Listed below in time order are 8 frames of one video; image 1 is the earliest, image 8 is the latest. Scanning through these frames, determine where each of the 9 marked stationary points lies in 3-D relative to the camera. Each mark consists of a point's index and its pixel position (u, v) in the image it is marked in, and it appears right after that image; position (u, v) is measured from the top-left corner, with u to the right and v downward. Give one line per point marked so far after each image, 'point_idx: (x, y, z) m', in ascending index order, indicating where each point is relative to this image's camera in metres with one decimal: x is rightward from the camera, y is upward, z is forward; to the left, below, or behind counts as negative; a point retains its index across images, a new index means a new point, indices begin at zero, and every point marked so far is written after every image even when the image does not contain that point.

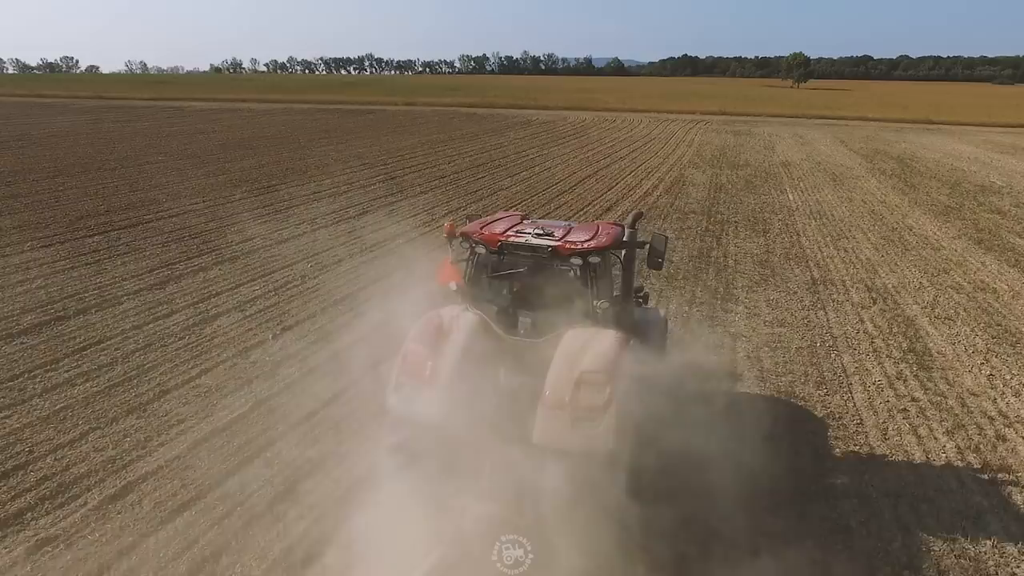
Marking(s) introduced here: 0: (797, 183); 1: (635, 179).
0: (+6.6, +2.4, +16.6) m
1: (+2.8, +2.5, +16.3) m
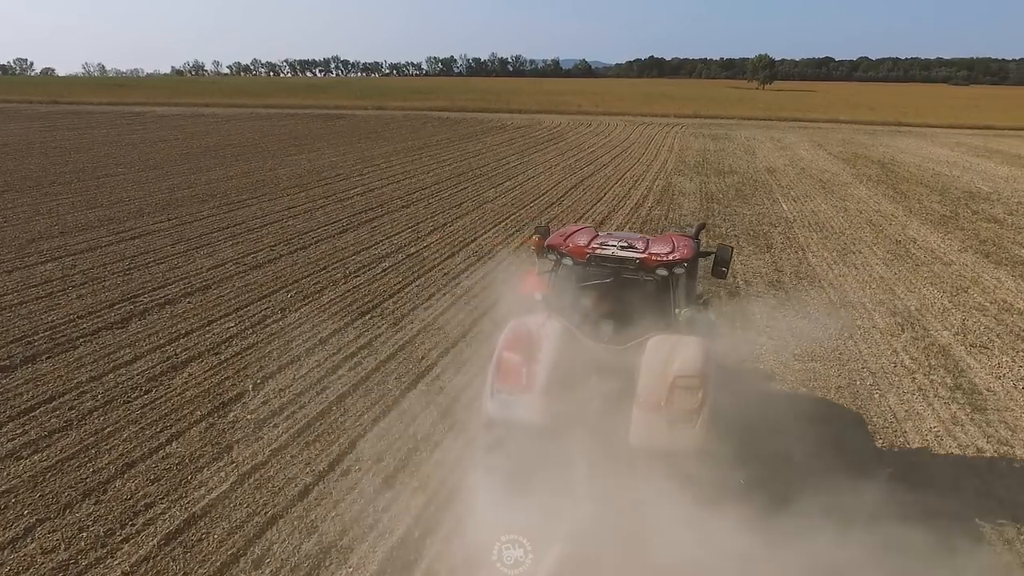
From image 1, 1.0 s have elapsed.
0: (+6.2, +2.2, +16.2) m
1: (+2.5, +2.2, +15.8) m
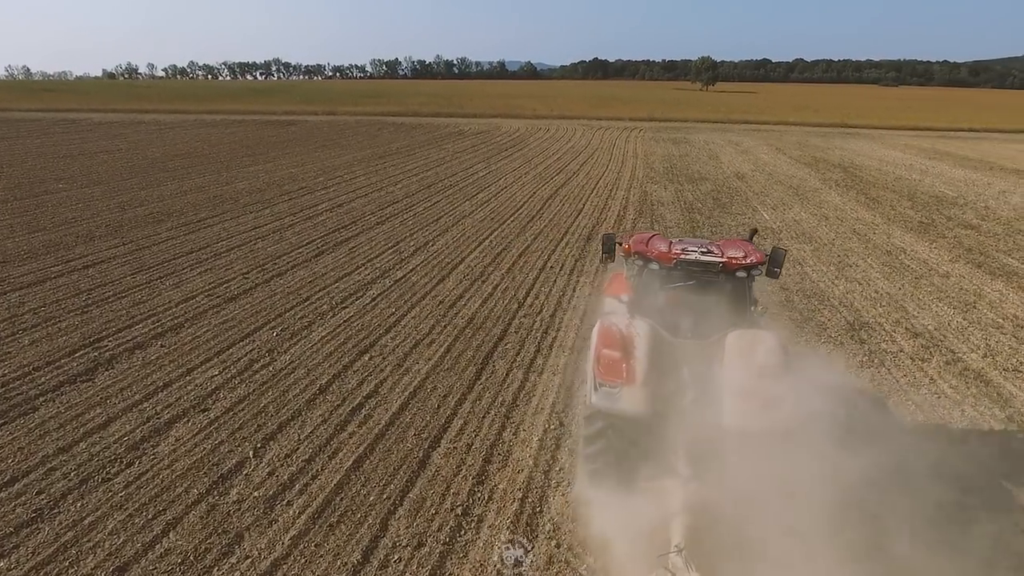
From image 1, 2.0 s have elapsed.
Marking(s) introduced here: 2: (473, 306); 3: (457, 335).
0: (+5.6, +2.0, +16.0) m
1: (+1.9, +1.9, +15.4) m
2: (-0.4, -0.2, +8.0) m
3: (-0.5, -0.5, +7.1) m
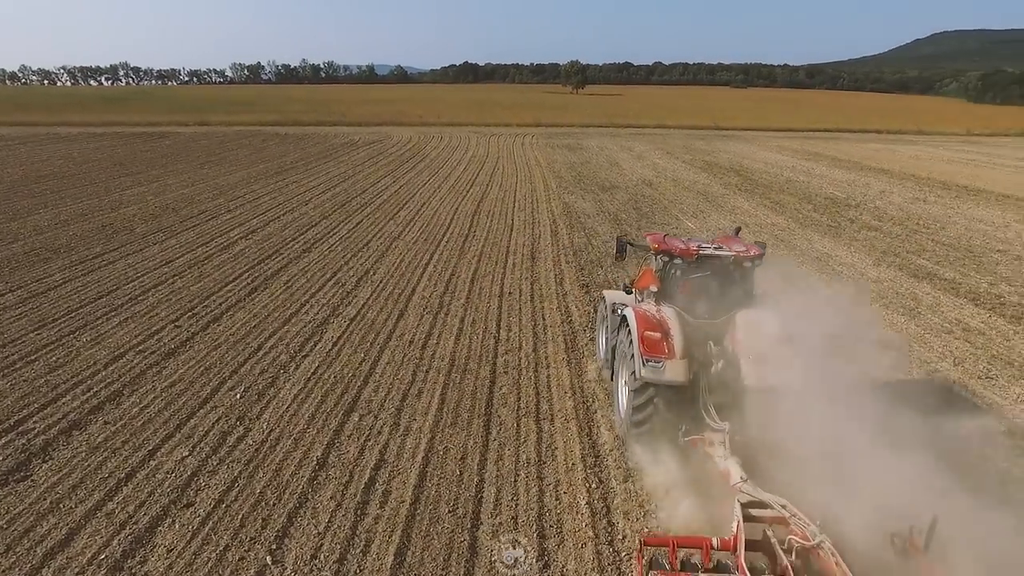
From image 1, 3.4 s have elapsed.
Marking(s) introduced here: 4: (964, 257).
0: (+3.8, +1.9, +16.4) m
1: (+0.3, +1.6, +15.1) m
2: (-0.7, -0.6, +7.4) m
3: (-0.6, -0.8, +6.5) m
4: (+7.7, +0.5, +12.2) m
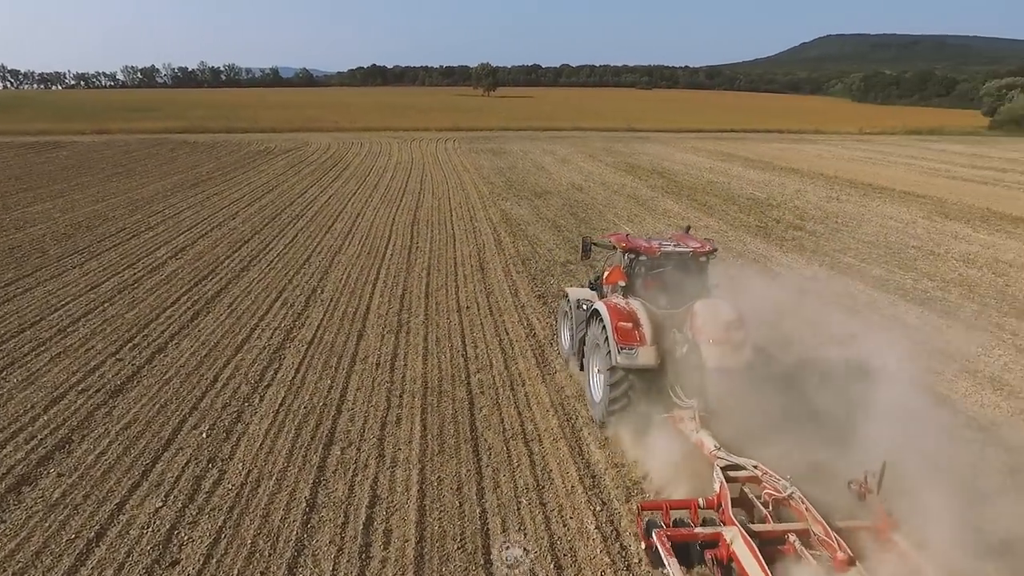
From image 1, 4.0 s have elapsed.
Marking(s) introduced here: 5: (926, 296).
0: (+2.3, +1.8, +16.6) m
1: (-1.0, +1.4, +14.9) m
2: (-1.0, -0.8, +7.2) m
3: (-0.8, -1.0, +6.3) m
4: (+6.8, +0.6, +12.9) m
5: (+5.9, -0.1, +10.3) m
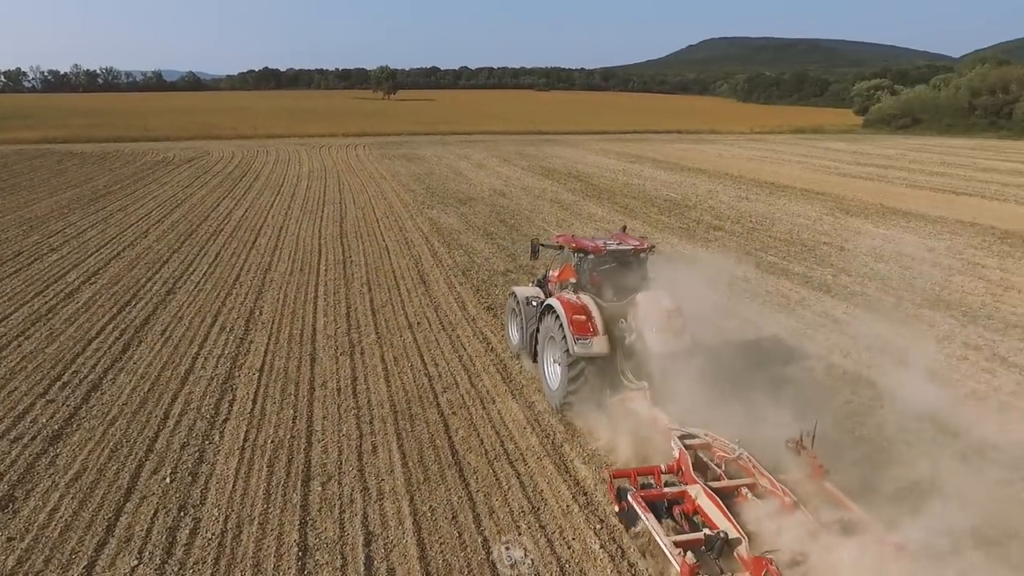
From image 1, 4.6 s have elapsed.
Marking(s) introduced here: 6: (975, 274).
0: (+0.6, +1.7, +16.7) m
1: (-2.4, +1.2, +14.6) m
2: (-1.3, -1.0, +7.0) m
3: (-1.0, -1.2, +6.1) m
4: (+5.6, +0.7, +13.7) m
5: (+5.1, 0.0, +10.9) m
6: (+7.9, +0.2, +12.2) m
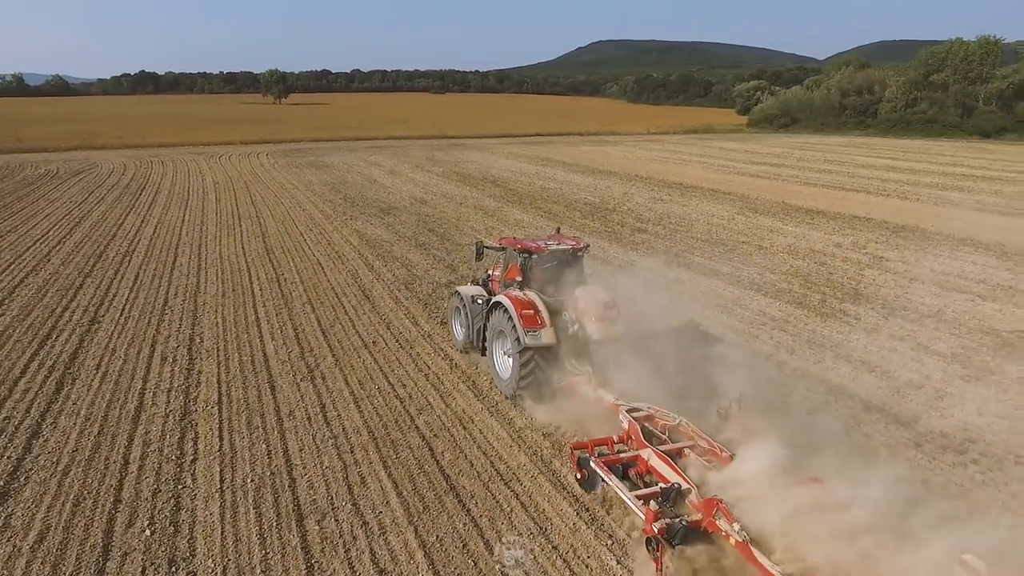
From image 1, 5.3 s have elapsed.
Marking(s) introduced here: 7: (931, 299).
0: (-1.1, +1.5, +16.7) m
1: (-3.8, +0.9, +14.2) m
2: (-1.5, -1.2, +6.8) m
3: (-1.1, -1.4, +6.0) m
4: (+4.3, +0.7, +14.3) m
5: (+4.2, 0.0, +11.5) m
6: (+6.8, +0.4, +13.2) m
7: (+6.5, -0.2, +11.1) m
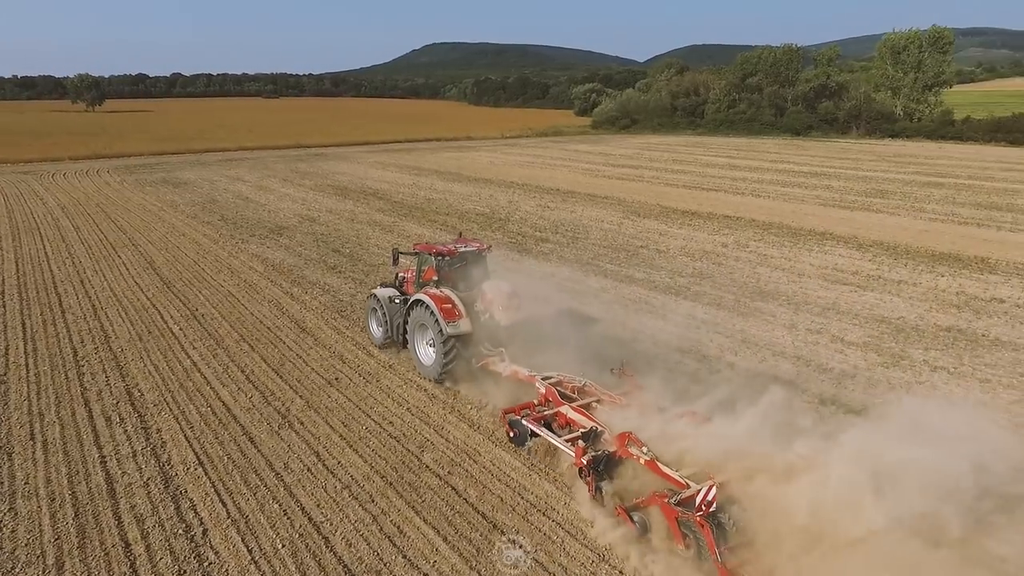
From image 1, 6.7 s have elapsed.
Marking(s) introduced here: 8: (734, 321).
0: (-3.2, +1.0, +16.3) m
1: (-5.4, +0.3, +13.3) m
2: (-1.4, -1.6, +6.5) m
3: (-0.9, -1.7, +5.8) m
4: (+2.5, +0.6, +15.1) m
5: (+3.1, -0.1, +12.4) m
6: (+5.2, +0.5, +14.5) m
7: (+5.4, -0.1, +12.4) m
8: (+3.3, -0.5, +10.7) m
